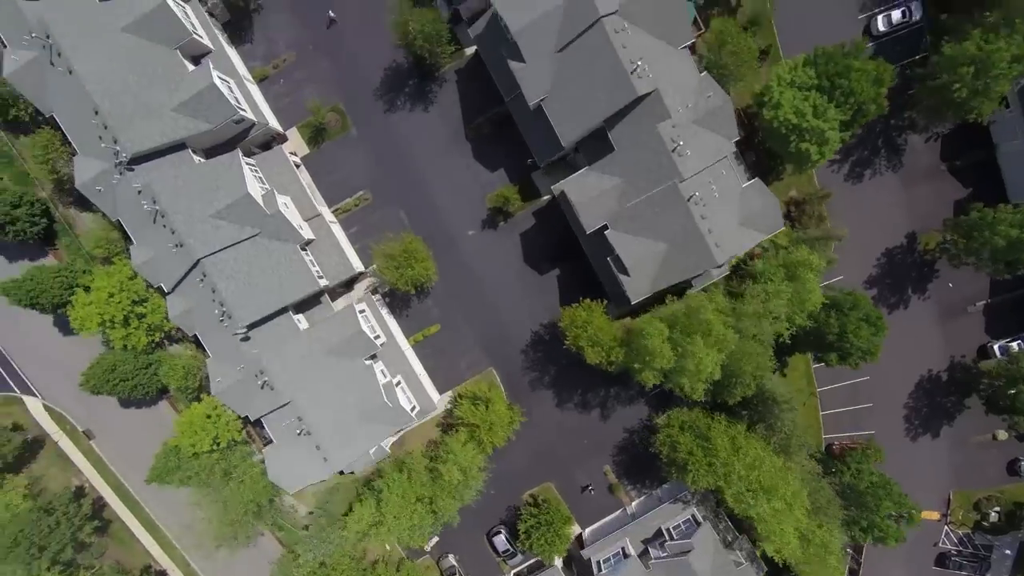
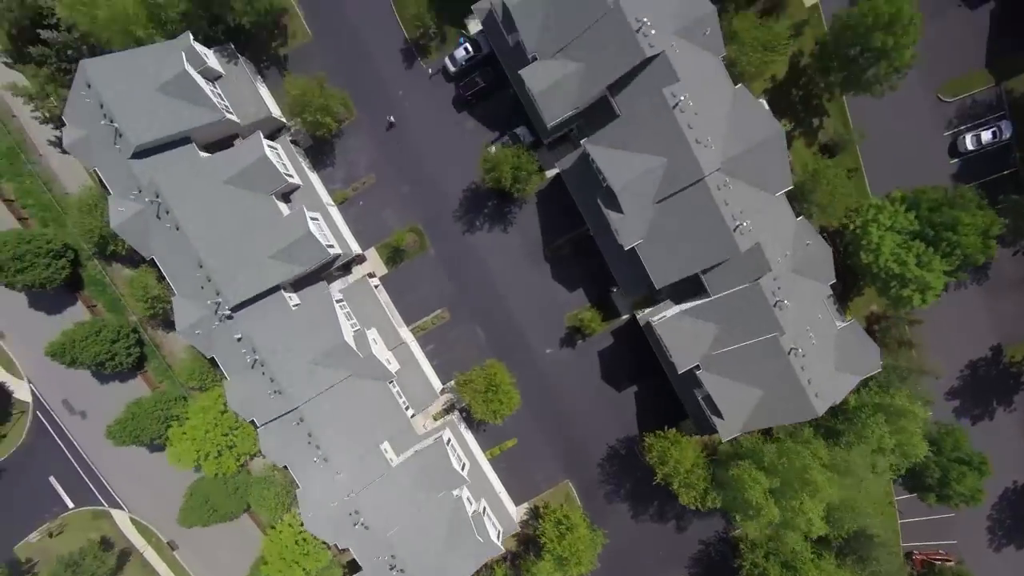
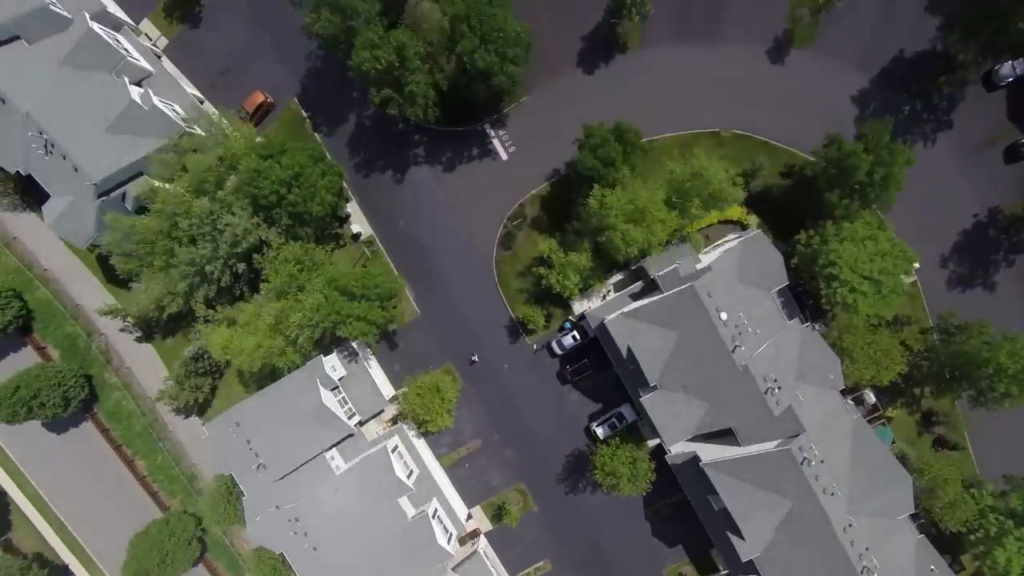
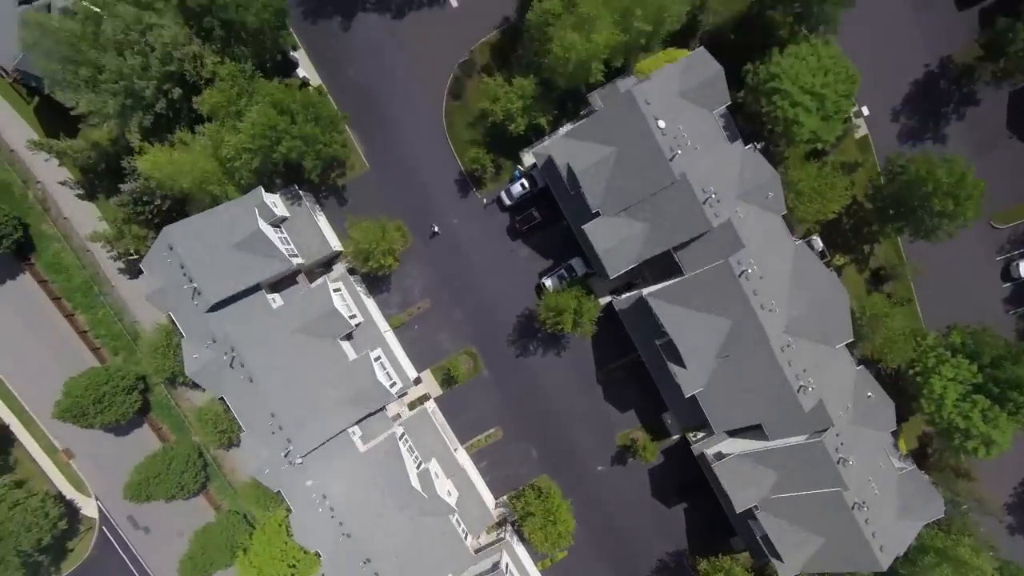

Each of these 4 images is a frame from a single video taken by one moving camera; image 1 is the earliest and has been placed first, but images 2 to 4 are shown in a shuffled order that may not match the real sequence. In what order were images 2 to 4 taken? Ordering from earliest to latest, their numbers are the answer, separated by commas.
2, 4, 3
